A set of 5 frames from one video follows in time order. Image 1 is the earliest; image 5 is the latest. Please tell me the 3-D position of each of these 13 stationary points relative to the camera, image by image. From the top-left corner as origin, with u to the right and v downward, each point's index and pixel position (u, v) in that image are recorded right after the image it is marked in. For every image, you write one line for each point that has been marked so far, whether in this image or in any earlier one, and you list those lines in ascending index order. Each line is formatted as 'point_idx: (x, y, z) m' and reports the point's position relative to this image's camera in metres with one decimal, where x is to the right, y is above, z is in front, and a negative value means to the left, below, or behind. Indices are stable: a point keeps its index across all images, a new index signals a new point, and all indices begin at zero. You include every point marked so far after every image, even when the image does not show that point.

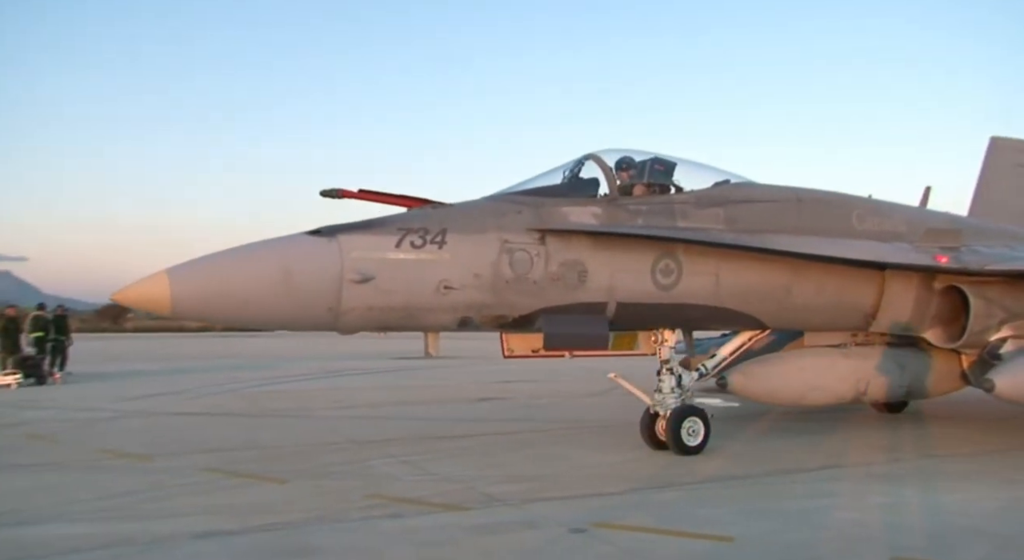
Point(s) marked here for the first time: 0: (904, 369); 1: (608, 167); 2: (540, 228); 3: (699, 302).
0: (+4.4, -1.0, +9.6) m
1: (+0.9, +1.1, +8.1) m
2: (+0.2, +0.4, +7.4) m
3: (+1.8, -0.2, +8.1) m
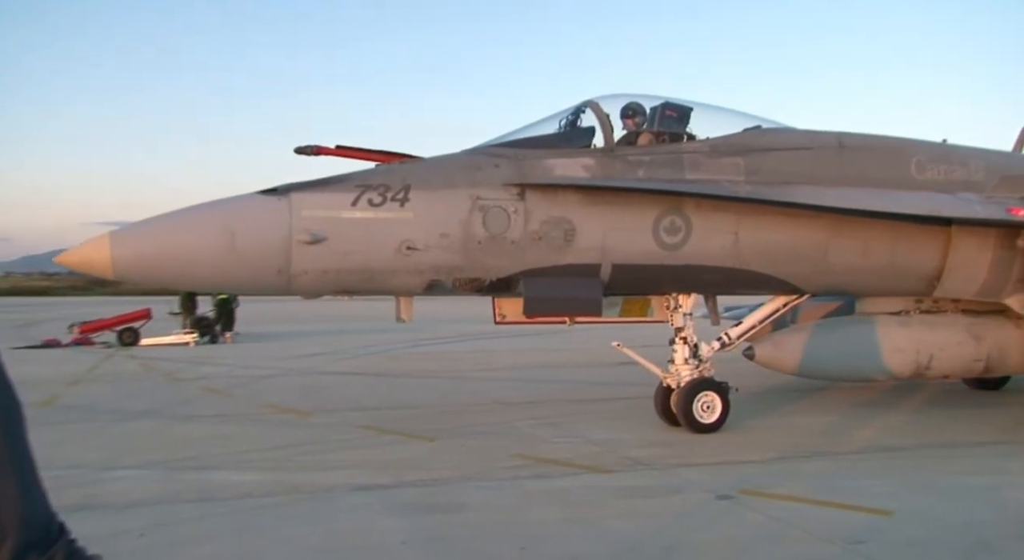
0: (+4.5, -0.6, +8.4) m
1: (+0.8, +1.4, +7.4) m
2: (+0.1, +0.8, +6.7) m
3: (+1.7, +0.1, +7.2) m
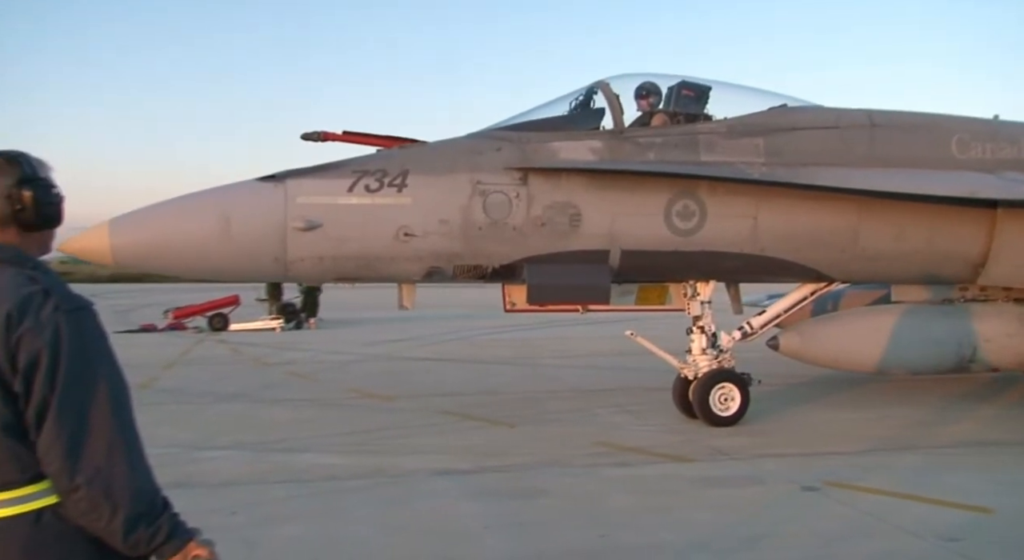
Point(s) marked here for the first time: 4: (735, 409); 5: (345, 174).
0: (+4.6, -0.5, +7.8) m
1: (+0.9, +1.5, +7.1) m
2: (+0.1, +0.9, +6.6) m
3: (+1.8, +0.2, +6.9) m
4: (+1.9, -1.1, +7.2) m
5: (-1.2, +0.8, +6.4) m
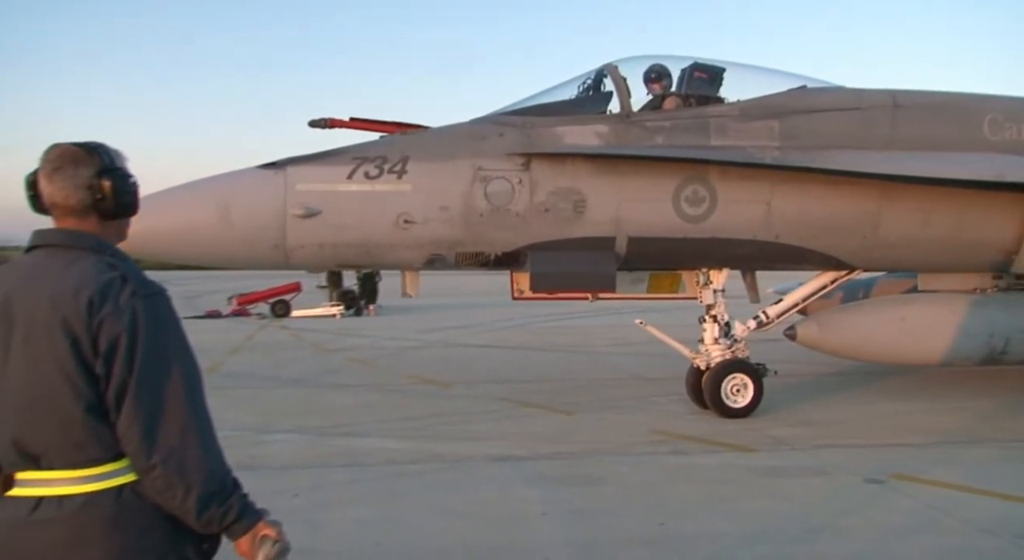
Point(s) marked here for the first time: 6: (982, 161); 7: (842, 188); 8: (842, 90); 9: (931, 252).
0: (+4.7, -0.4, +7.4) m
1: (+0.9, +1.6, +6.9) m
2: (+0.1, +1.0, +6.4) m
3: (+1.8, +0.3, +6.7) m
4: (+1.9, -1.0, +7.0) m
5: (-1.2, +0.9, +6.3) m
6: (+3.7, +0.9, +6.8) m
7: (+2.6, +0.7, +6.8) m
8: (+2.7, +1.6, +7.1) m
9: (+3.4, +0.2, +7.0) m
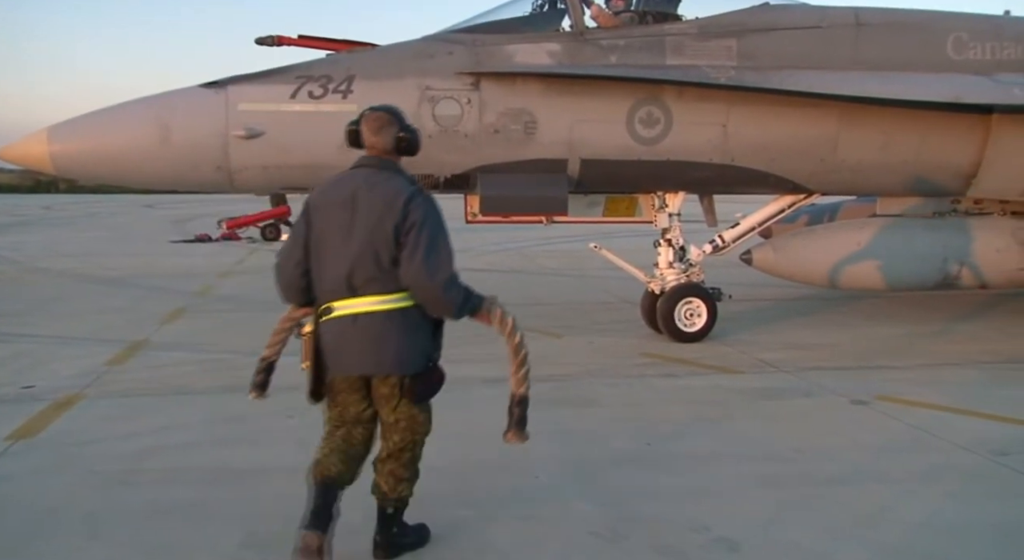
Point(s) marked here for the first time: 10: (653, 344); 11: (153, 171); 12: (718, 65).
0: (+4.4, +0.3, +7.4) m
1: (+0.6, +2.2, +6.7) m
2: (-0.3, +1.5, +6.3) m
3: (+1.4, +0.9, +6.6) m
4: (+1.5, -0.4, +7.0) m
5: (-1.6, +1.4, +6.2) m
6: (+3.3, +1.5, +6.6) m
7: (+2.2, +1.3, +6.6) m
8: (+2.3, +2.2, +6.9) m
9: (+3.0, +0.8, +7.0) m
10: (+1.2, -0.5, +7.2) m
11: (-2.5, +0.7, +6.0) m
12: (+1.6, +1.6, +6.5) m
